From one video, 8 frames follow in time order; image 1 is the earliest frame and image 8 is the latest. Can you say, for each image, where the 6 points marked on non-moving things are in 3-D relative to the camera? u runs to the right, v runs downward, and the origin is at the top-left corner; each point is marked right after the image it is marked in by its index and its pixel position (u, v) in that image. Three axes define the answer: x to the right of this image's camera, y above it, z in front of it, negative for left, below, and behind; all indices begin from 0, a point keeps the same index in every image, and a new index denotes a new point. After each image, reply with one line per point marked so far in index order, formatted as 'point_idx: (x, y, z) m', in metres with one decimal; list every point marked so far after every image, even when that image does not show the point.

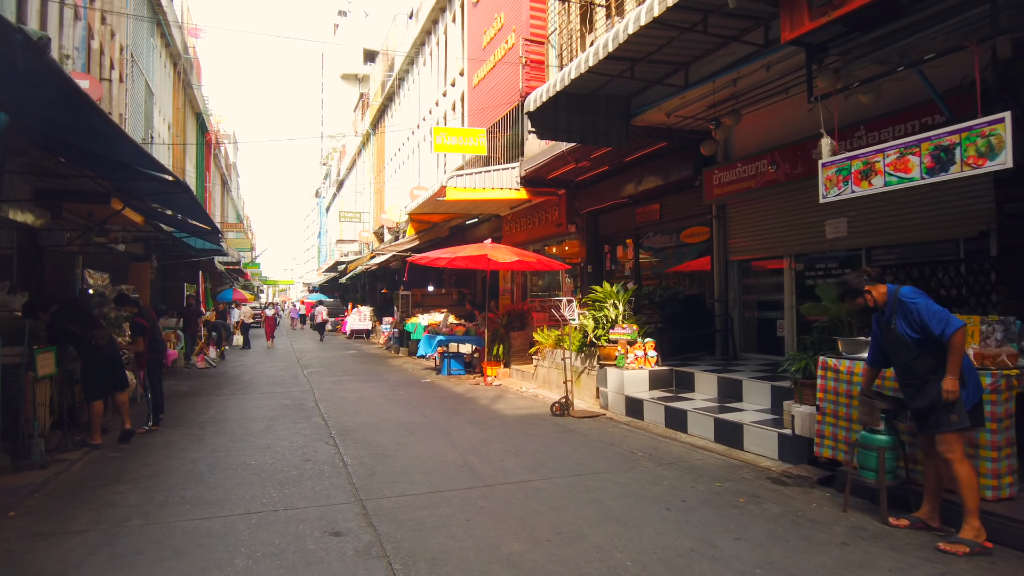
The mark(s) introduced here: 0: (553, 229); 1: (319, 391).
0: (+0.8, +1.2, +13.4) m
1: (-2.8, -1.5, +9.9) m
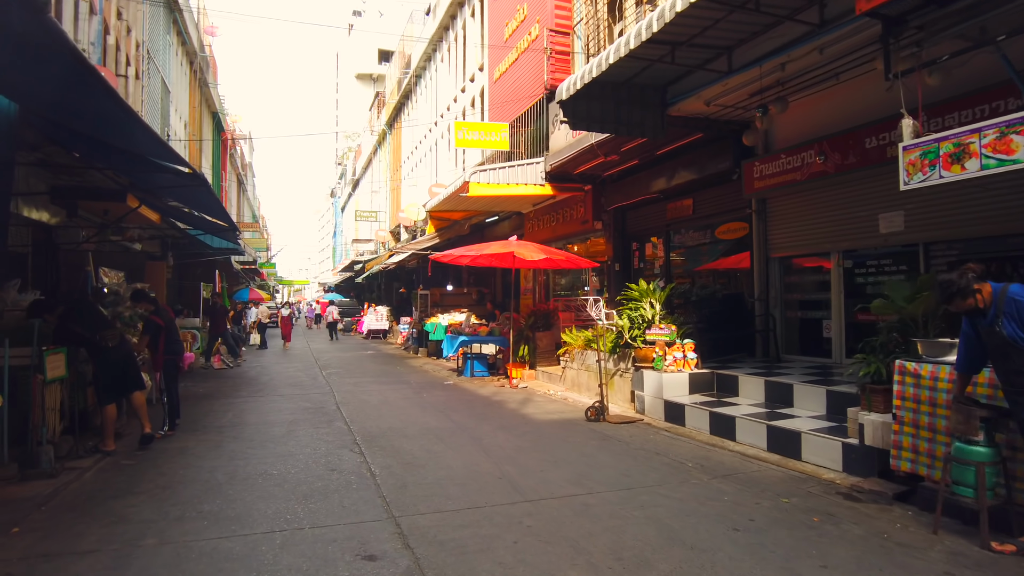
0: (+1.3, +1.2, +13.0) m
1: (-2.4, -1.5, +9.5) m
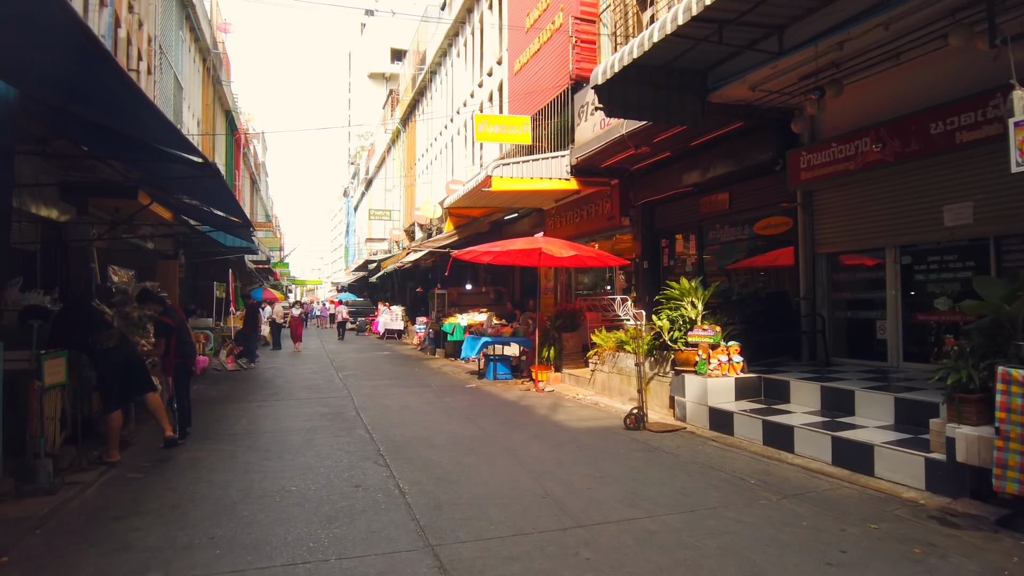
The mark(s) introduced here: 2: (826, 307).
0: (+1.7, +1.2, +12.5) m
1: (-2.0, -1.4, +9.1) m
2: (+3.8, -0.2, +8.2) m
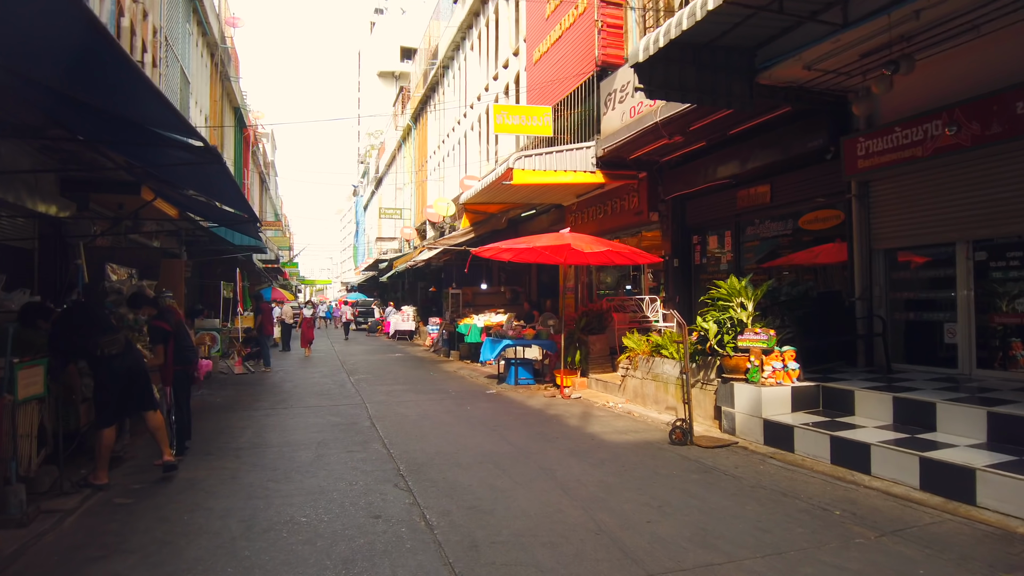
0: (+2.1, +1.2, +11.8) m
1: (-1.7, -1.4, +8.4) m
2: (+4.1, -0.2, +7.4) m
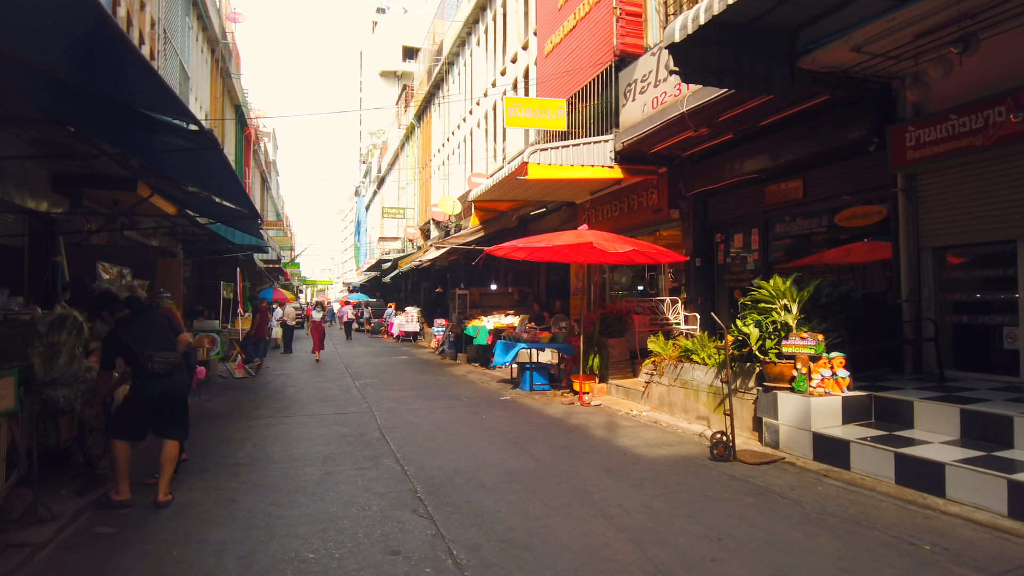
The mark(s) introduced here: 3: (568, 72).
0: (+2.3, +1.2, +11.3) m
1: (-1.5, -1.4, +7.9) m
2: (+4.3, -0.2, +6.9) m
3: (+1.0, +4.0, +12.4) m
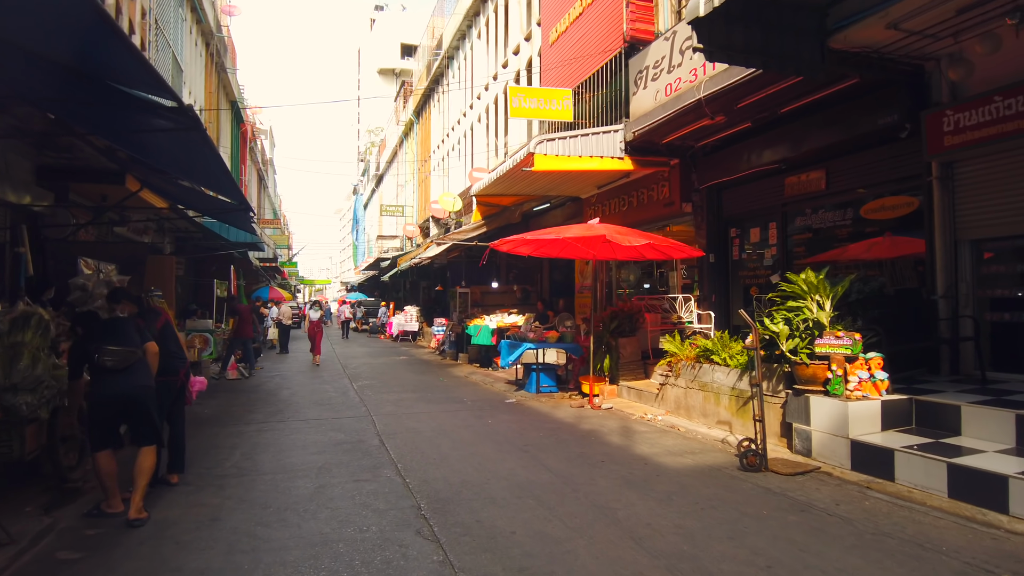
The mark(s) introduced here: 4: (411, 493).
0: (+2.3, +1.2, +10.8) m
1: (-1.4, -1.4, +7.4) m
2: (+4.4, -0.2, +6.5) m
3: (+1.1, +4.0, +12.0) m
4: (-0.7, -1.3, +4.4) m
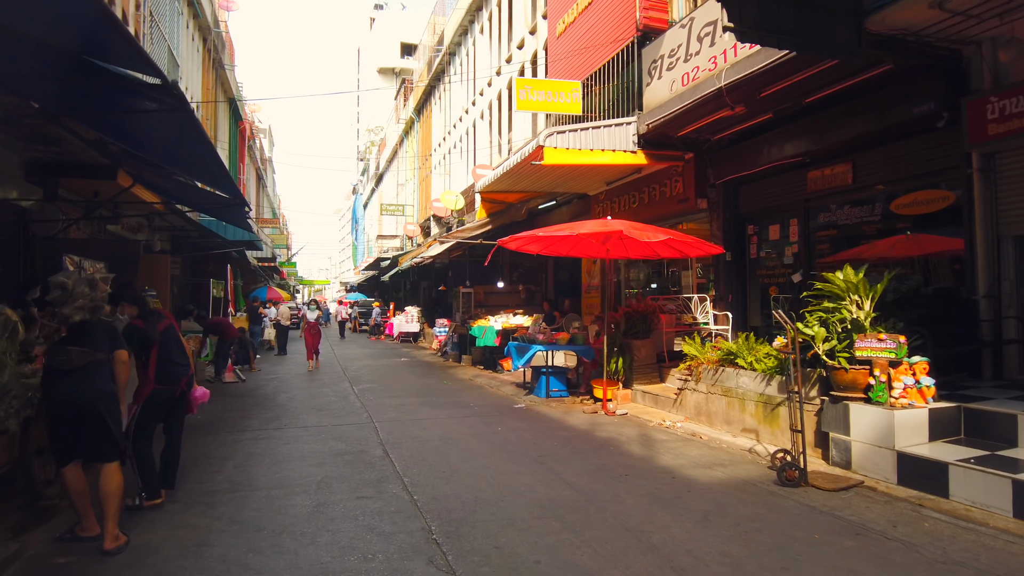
0: (+2.5, +1.2, +10.4) m
1: (-1.3, -1.4, +7.0) m
2: (+4.5, -0.2, +6.0) m
3: (+1.2, +4.0, +11.6) m
4: (-0.5, -1.3, +4.0) m
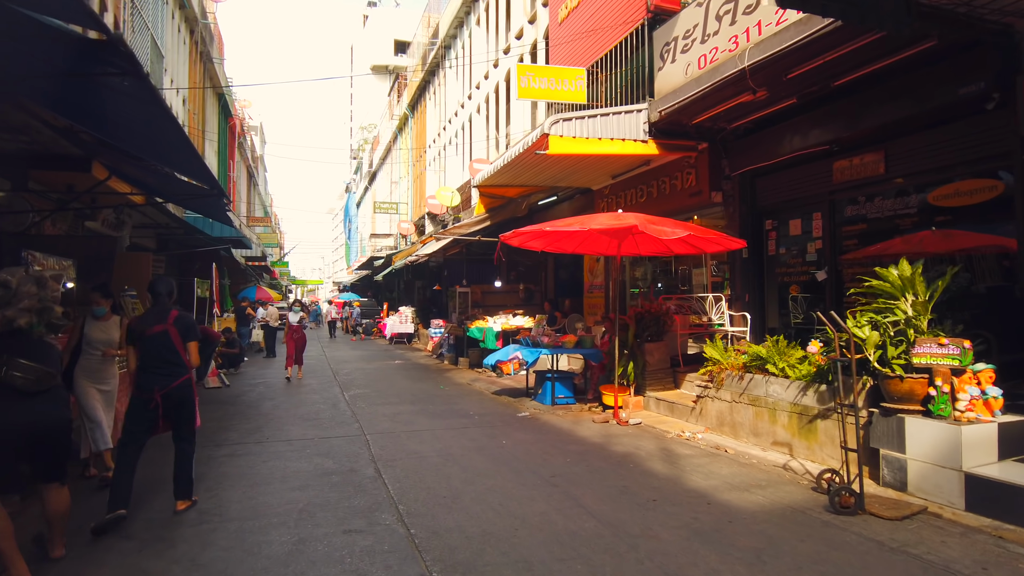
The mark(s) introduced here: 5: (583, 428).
0: (+2.5, +1.3, +9.8) m
1: (-1.3, -1.4, +6.4) m
2: (+4.5, -0.2, +5.5) m
3: (+1.2, +4.0, +11.0) m
4: (-0.5, -1.3, +3.4) m
5: (+0.7, -1.4, +6.9) m
